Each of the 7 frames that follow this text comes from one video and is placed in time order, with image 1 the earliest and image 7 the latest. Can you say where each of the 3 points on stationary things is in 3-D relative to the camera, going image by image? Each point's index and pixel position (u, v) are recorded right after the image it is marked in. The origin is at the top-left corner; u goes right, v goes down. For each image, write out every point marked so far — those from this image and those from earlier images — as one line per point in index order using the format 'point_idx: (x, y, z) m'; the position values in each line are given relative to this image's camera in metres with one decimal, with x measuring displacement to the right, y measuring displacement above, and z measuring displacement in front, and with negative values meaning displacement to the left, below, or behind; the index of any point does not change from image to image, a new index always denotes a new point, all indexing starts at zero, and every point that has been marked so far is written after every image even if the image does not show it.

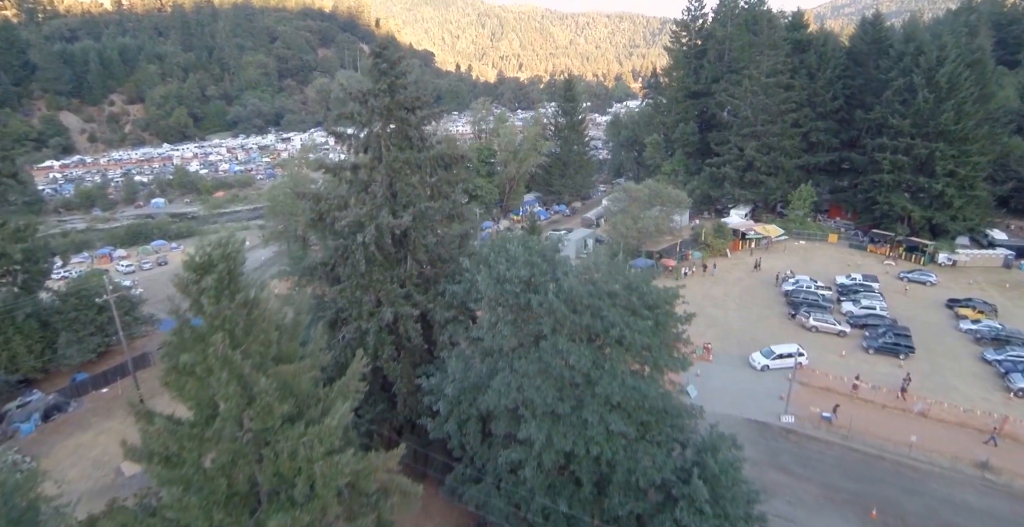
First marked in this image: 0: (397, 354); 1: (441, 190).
0: (-2.7, -2.1, +14.3) m
1: (-1.8, +1.7, +14.8) m
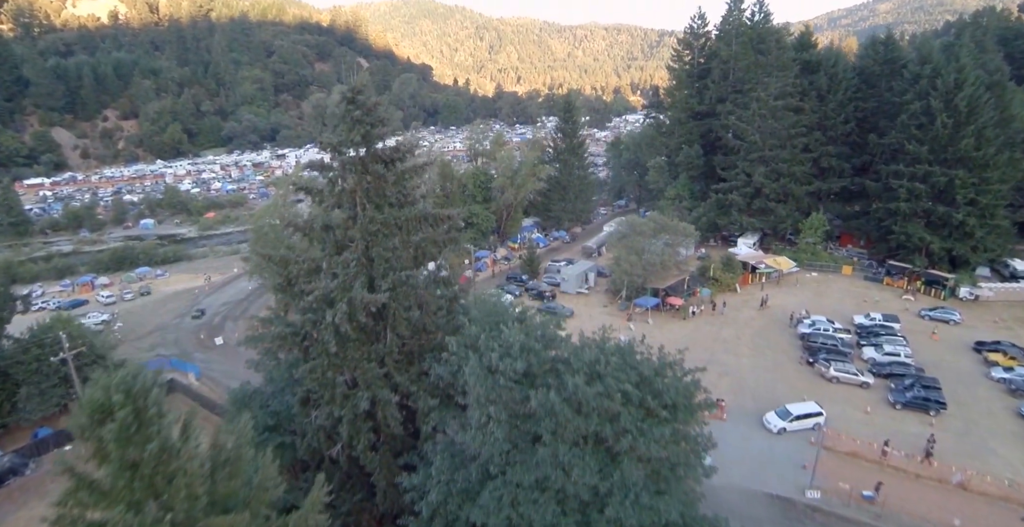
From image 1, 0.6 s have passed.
0: (-2.8, -3.7, +12.5) m
1: (-1.9, +0.2, +13.1) m
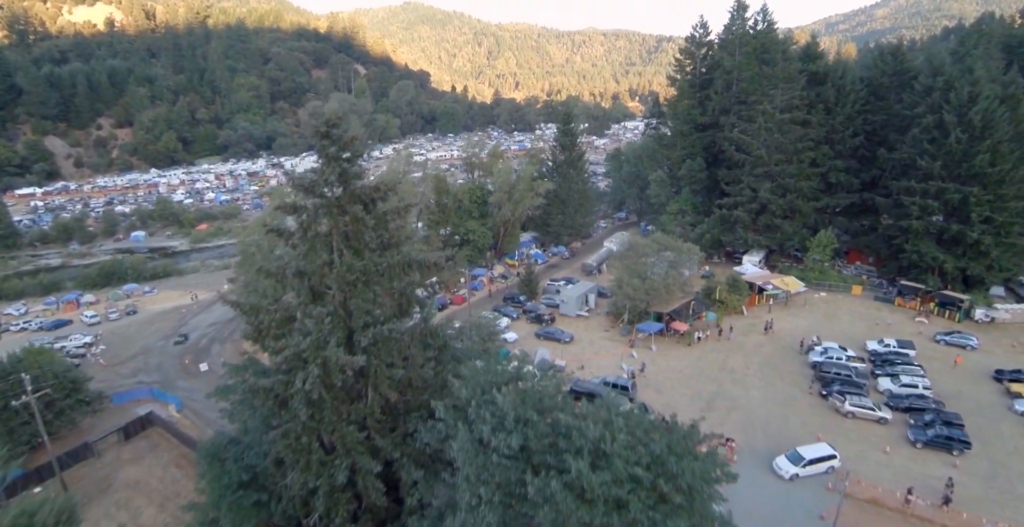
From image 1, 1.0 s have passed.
0: (-2.9, -4.6, +11.2) m
1: (-2.0, -0.7, +11.9) m
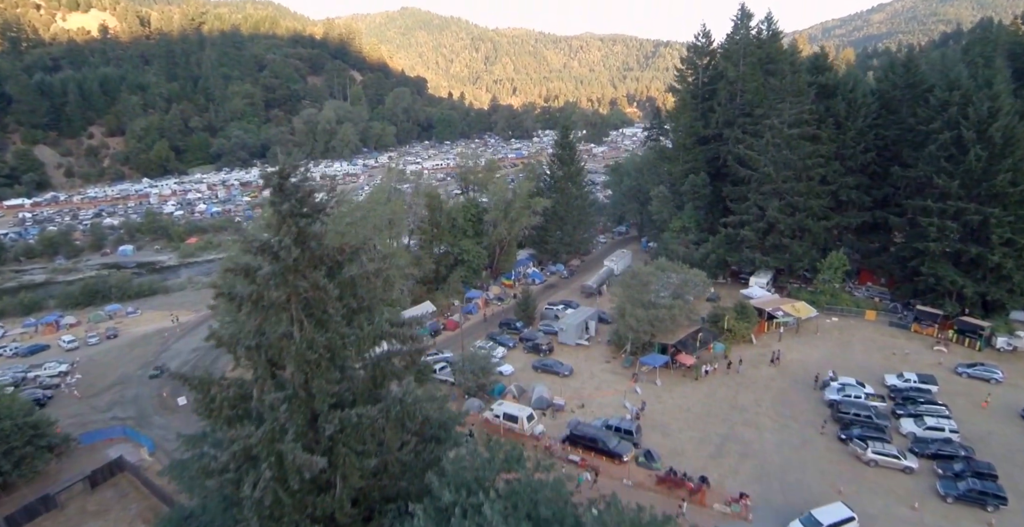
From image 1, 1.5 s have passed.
0: (-3.0, -5.7, +9.6) m
1: (-2.2, -1.8, +10.3) m
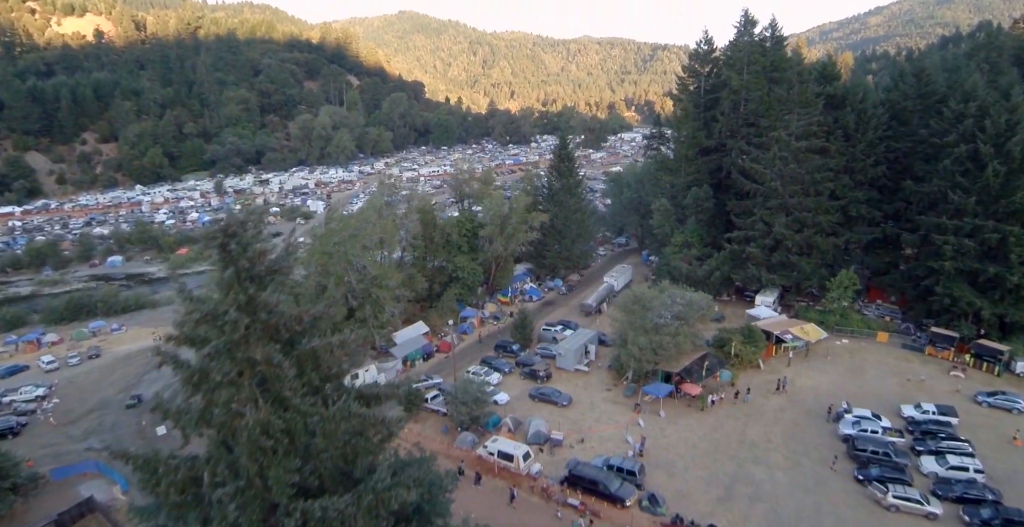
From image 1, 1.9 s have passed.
0: (-3.2, -6.6, +8.3) m
1: (-2.3, -2.7, +9.0) m
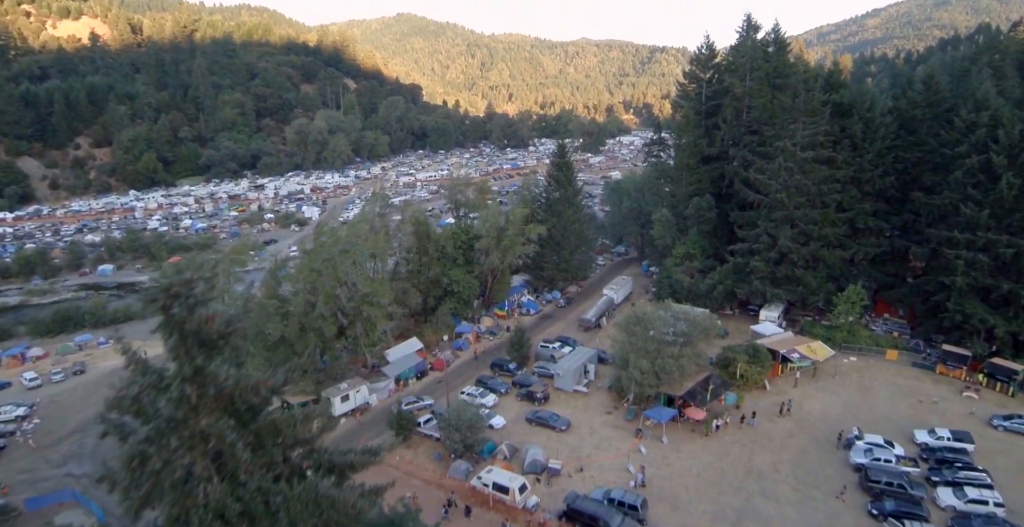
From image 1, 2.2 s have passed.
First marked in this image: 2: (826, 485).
0: (-3.3, -7.2, +7.3) m
1: (-2.4, -3.4, +8.0) m
2: (+10.2, -7.2, +19.7) m
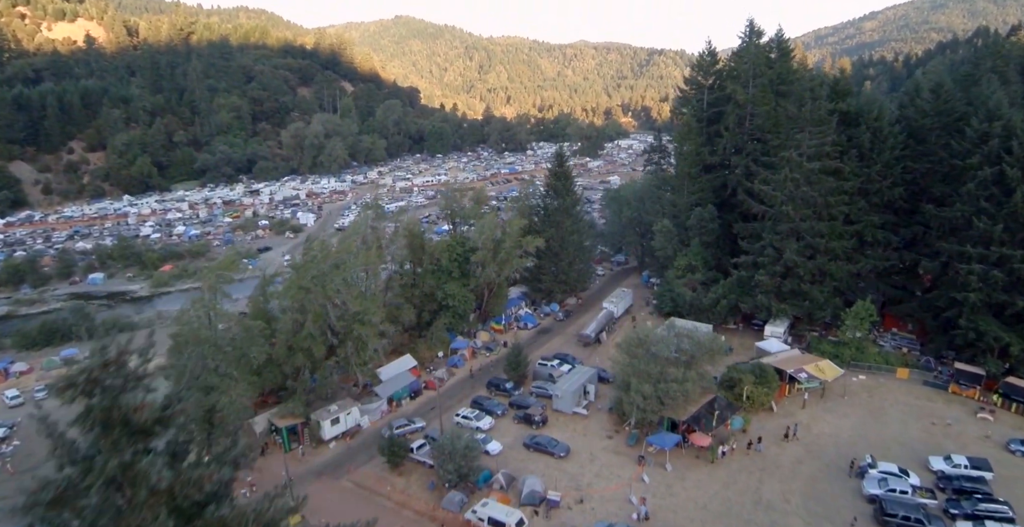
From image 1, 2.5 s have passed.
0: (-3.3, -7.9, +6.2) m
1: (-2.5, -4.0, +7.0) m
2: (+10.1, -7.8, +18.7) m
